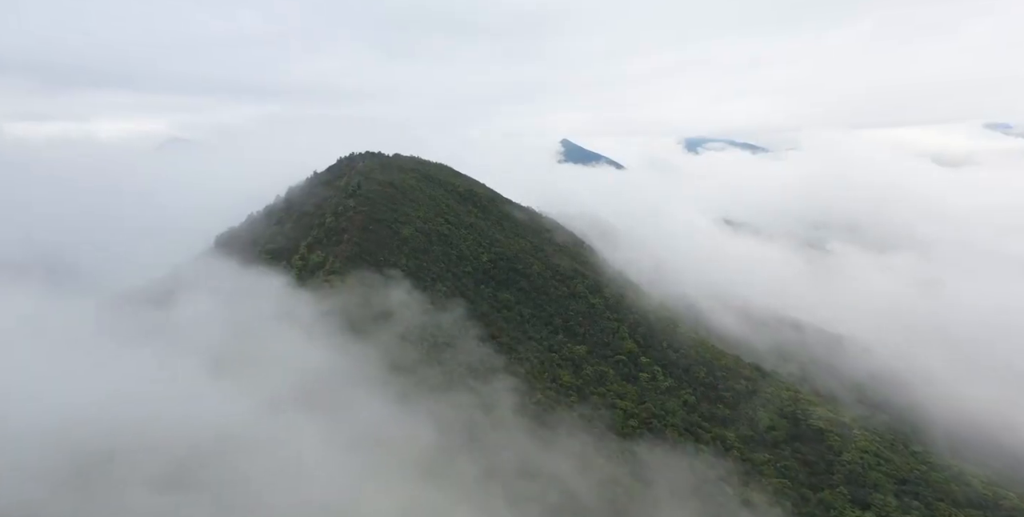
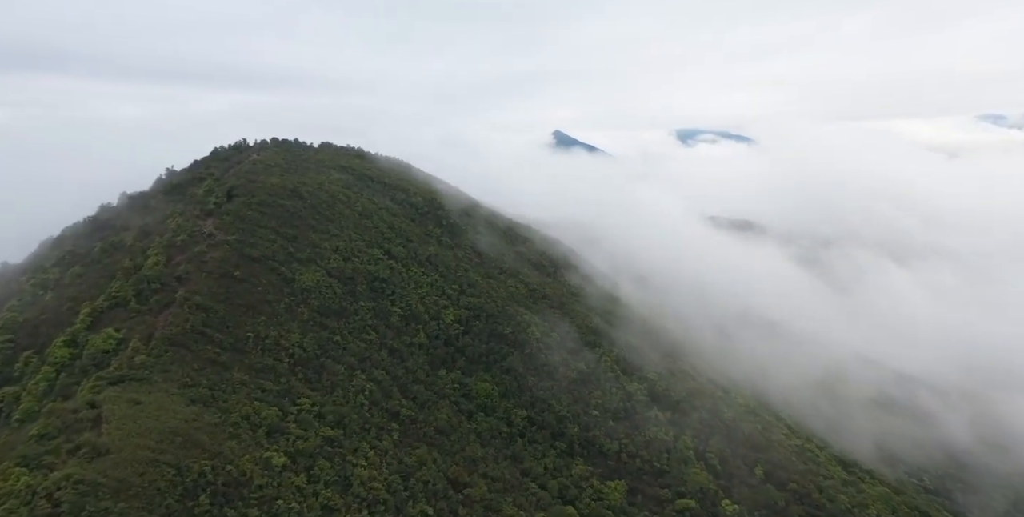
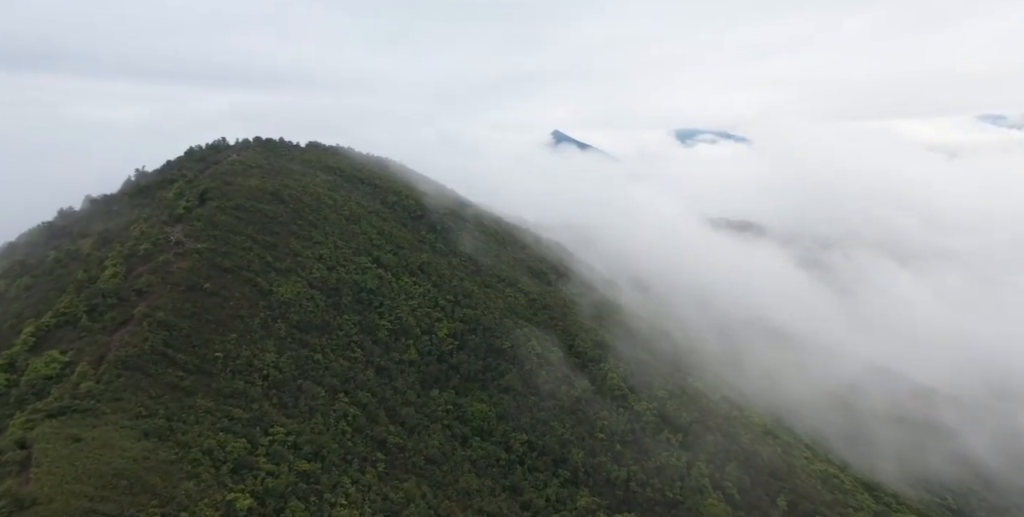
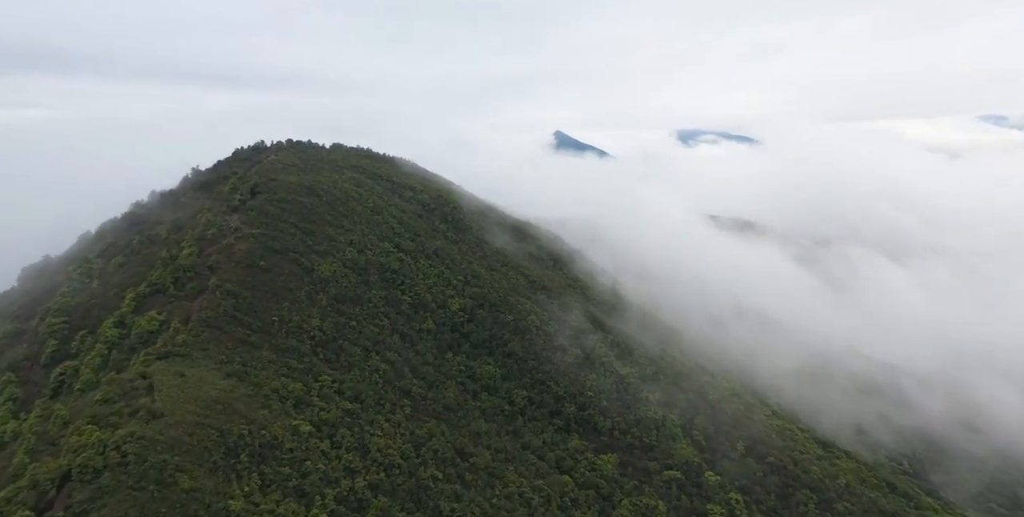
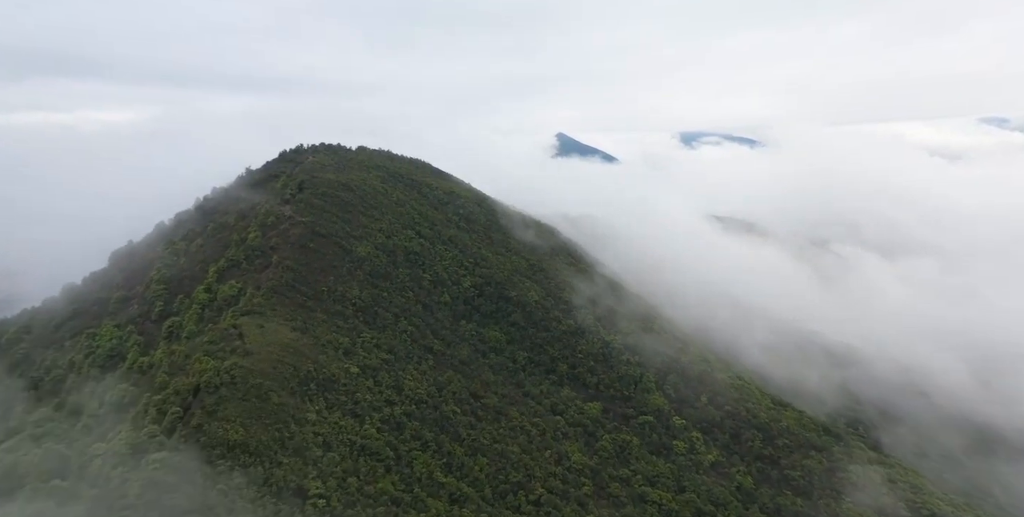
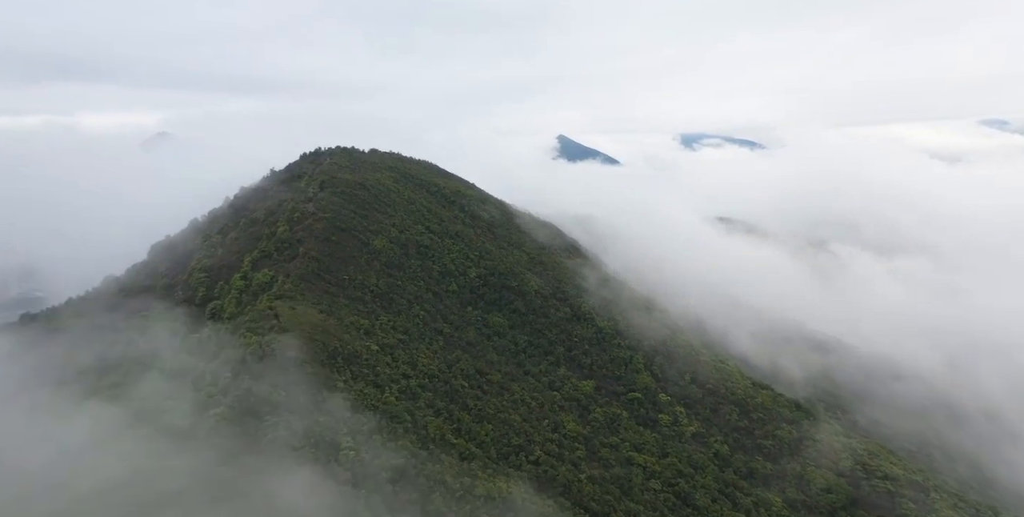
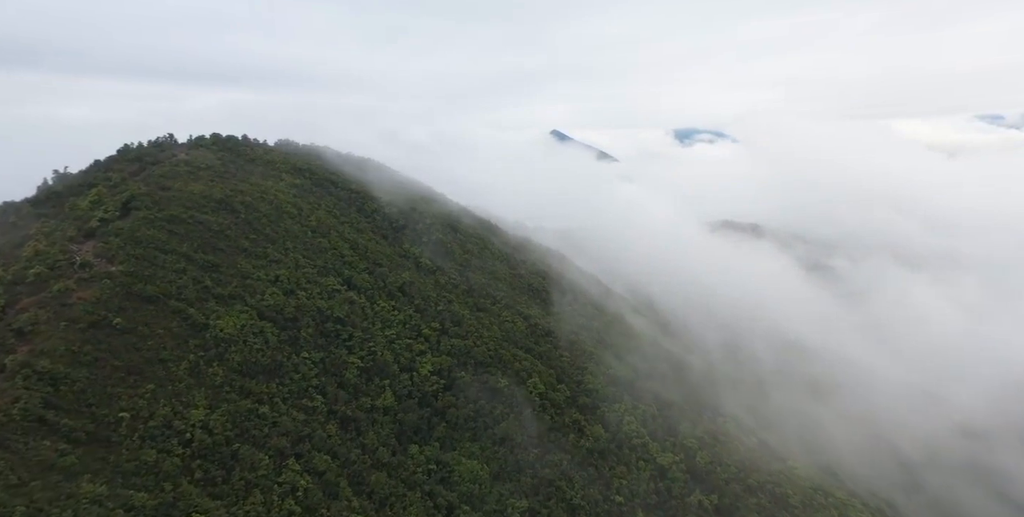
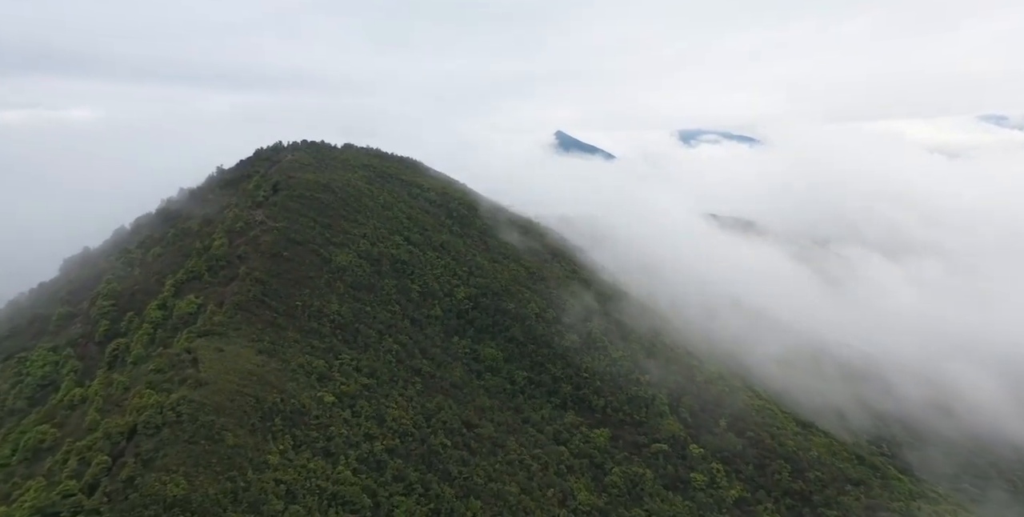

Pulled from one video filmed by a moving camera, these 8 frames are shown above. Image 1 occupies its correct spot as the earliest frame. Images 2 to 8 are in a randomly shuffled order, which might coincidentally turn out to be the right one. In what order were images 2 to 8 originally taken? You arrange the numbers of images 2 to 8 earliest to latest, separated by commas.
6, 5, 8, 4, 2, 3, 7
